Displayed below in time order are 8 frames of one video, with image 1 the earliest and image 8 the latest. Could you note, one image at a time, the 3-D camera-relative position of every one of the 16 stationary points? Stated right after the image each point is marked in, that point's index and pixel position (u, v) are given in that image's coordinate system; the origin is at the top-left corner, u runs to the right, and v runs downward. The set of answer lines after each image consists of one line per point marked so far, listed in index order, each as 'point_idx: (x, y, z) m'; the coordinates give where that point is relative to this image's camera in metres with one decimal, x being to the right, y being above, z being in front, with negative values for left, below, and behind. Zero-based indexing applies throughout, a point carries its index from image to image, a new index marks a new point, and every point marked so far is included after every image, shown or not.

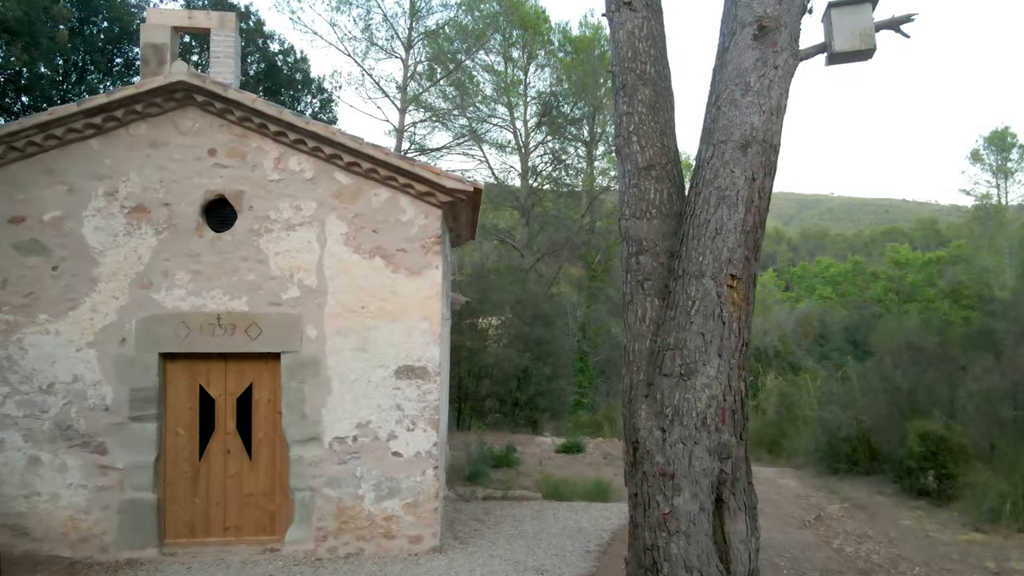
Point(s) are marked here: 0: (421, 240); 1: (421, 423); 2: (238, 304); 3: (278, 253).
0: (-1.7, +0.9, +7.3) m
1: (-1.7, -2.5, +7.3) m
2: (-5.0, -0.3, +7.1) m
3: (-4.3, +0.6, +7.2) m
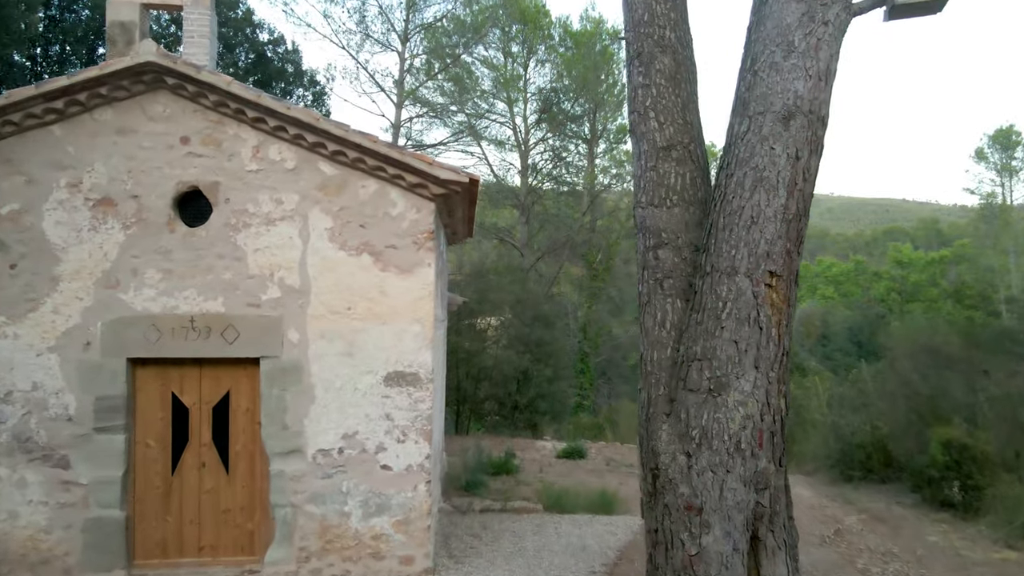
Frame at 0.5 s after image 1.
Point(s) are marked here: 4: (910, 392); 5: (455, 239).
0: (-1.7, +0.9, +6.8) m
1: (-1.7, -2.5, +6.8) m
2: (-5.0, -0.3, +6.5) m
3: (-4.3, +0.6, +6.6) m
4: (+11.4, -3.0, +11.3) m
5: (-1.6, +1.4, +11.0) m
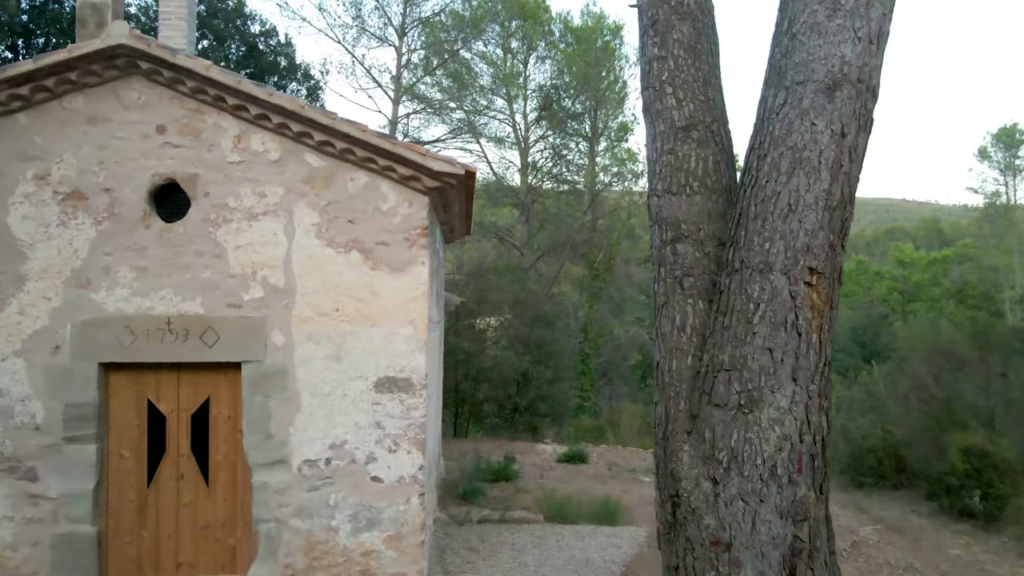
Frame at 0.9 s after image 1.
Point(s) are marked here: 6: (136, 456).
0: (-1.7, +0.9, +6.4) m
1: (-1.7, -2.5, +6.3) m
2: (-5.0, -0.3, +6.1) m
3: (-4.3, +0.6, +6.2) m
4: (+11.4, -3.0, +10.9) m
5: (-1.6, +1.4, +10.6) m
6: (-6.0, -2.7, +6.3) m
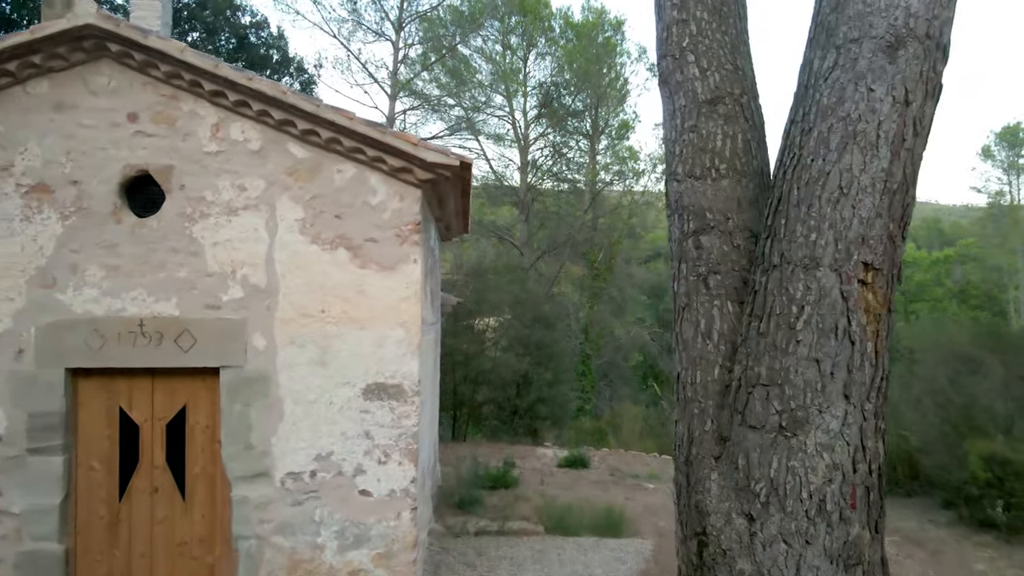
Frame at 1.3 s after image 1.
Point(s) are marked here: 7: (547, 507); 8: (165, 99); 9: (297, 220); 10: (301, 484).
0: (-1.8, +0.9, +5.9) m
1: (-1.8, -2.5, +5.9) m
2: (-5.0, -0.3, +5.7) m
3: (-4.3, +0.6, +5.8) m
4: (+11.4, -3.0, +10.4) m
5: (-1.6, +1.4, +10.2) m
6: (-6.0, -2.7, +5.8) m
7: (+0.9, -5.4, +9.7) m
8: (-5.0, +2.7, +5.7) m
9: (-3.2, +1.0, +5.9) m
10: (-3.1, -2.9, +5.8) m
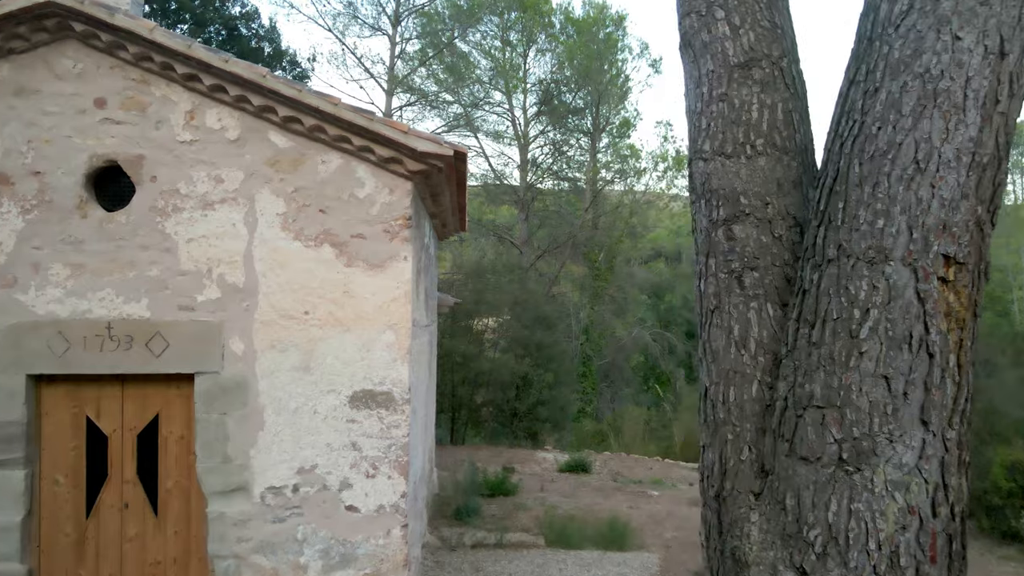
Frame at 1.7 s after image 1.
0: (-1.8, +0.9, +5.5) m
1: (-1.8, -2.5, +5.5) m
2: (-5.0, -0.3, +5.3) m
3: (-4.4, +0.6, +5.3) m
4: (+11.4, -3.0, +10.0) m
5: (-1.7, +1.4, +9.8) m
6: (-6.0, -2.7, +5.4) m
7: (+0.9, -5.4, +9.3) m
8: (-5.1, +2.7, +5.3) m
9: (-3.2, +1.0, +5.4) m
10: (-3.1, -2.9, +5.4) m
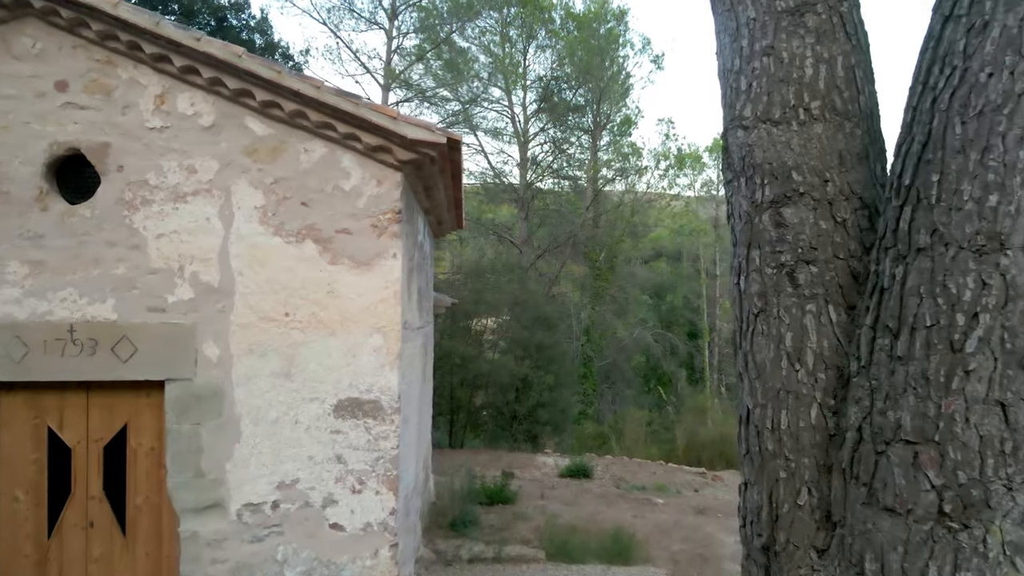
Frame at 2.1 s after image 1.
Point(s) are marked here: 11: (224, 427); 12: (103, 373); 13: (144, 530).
0: (-1.8, +0.9, +5.1) m
1: (-1.8, -2.5, +5.1) m
2: (-5.1, -0.3, +4.8) m
3: (-4.4, +0.7, +4.9) m
4: (+11.4, -3.0, +9.6) m
5: (-1.7, +1.4, +9.3) m
6: (-6.0, -2.7, +5.0) m
7: (+0.8, -5.4, +8.9) m
8: (-5.1, +2.8, +4.9) m
9: (-3.3, +1.0, +5.0) m
10: (-3.2, -2.9, +5.0) m
11: (-3.6, -1.7, +4.9) m
12: (-5.0, -1.0, +4.8) m
13: (-4.7, -3.1, +5.0) m
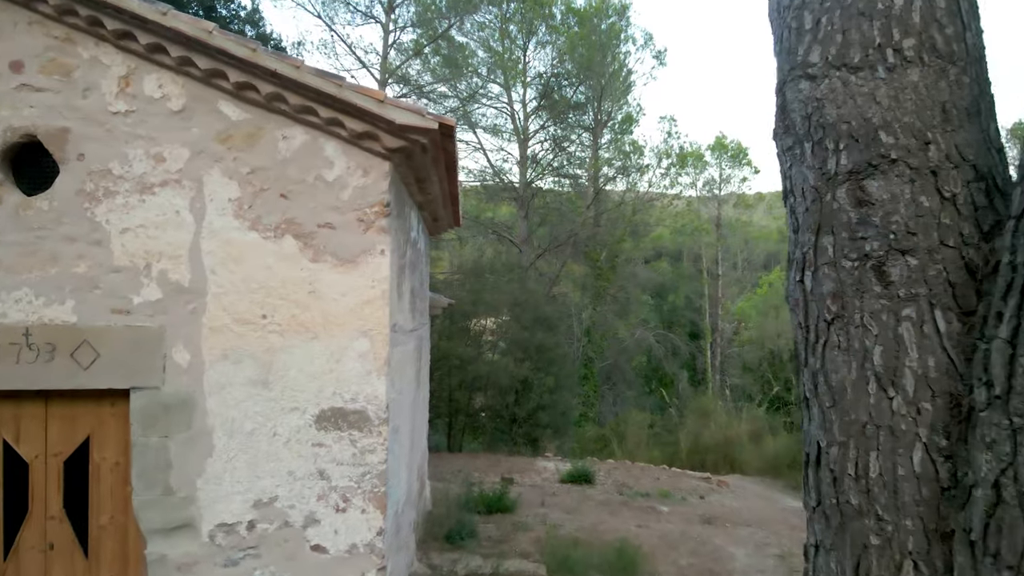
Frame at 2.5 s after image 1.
0: (-1.8, +0.9, +4.7) m
1: (-1.8, -2.5, +4.6) m
2: (-5.1, -0.3, +4.4) m
3: (-4.4, +0.7, +4.5) m
4: (+11.3, -3.0, +9.2) m
5: (-1.7, +1.4, +8.9) m
6: (-6.1, -2.7, +4.5) m
7: (+0.8, -5.4, +8.4) m
8: (-5.1, +2.8, +4.4) m
9: (-3.3, +1.0, +4.6) m
10: (-3.2, -2.9, +4.5) m
11: (-3.6, -1.7, +4.5) m
12: (-5.1, -1.0, +4.4) m
13: (-4.7, -3.1, +4.6) m
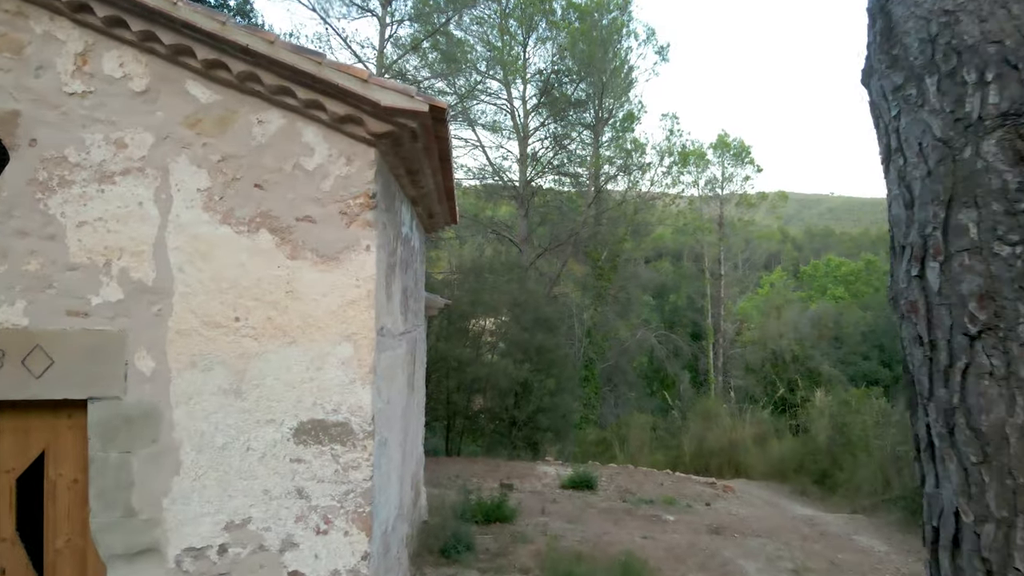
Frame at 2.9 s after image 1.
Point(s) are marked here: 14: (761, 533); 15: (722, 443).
0: (-1.9, +0.9, +4.2) m
1: (-1.8, -2.5, +4.2) m
2: (-5.1, -0.3, +4.0) m
3: (-4.4, +0.7, +4.1) m
4: (+11.3, -3.0, +8.7) m
5: (-1.7, +1.4, +8.5) m
6: (-6.1, -2.7, +4.1) m
7: (+0.8, -5.4, +8.0) m
8: (-5.1, +2.8, +4.0) m
9: (-3.3, +1.0, +4.2) m
10: (-3.2, -2.9, +4.1) m
11: (-3.7, -1.7, +4.1) m
12: (-5.1, -1.0, +4.0) m
13: (-4.7, -3.1, +4.2) m
14: (+6.4, -6.3, +10.0) m
15: (+10.3, -7.6, +19.2) m
